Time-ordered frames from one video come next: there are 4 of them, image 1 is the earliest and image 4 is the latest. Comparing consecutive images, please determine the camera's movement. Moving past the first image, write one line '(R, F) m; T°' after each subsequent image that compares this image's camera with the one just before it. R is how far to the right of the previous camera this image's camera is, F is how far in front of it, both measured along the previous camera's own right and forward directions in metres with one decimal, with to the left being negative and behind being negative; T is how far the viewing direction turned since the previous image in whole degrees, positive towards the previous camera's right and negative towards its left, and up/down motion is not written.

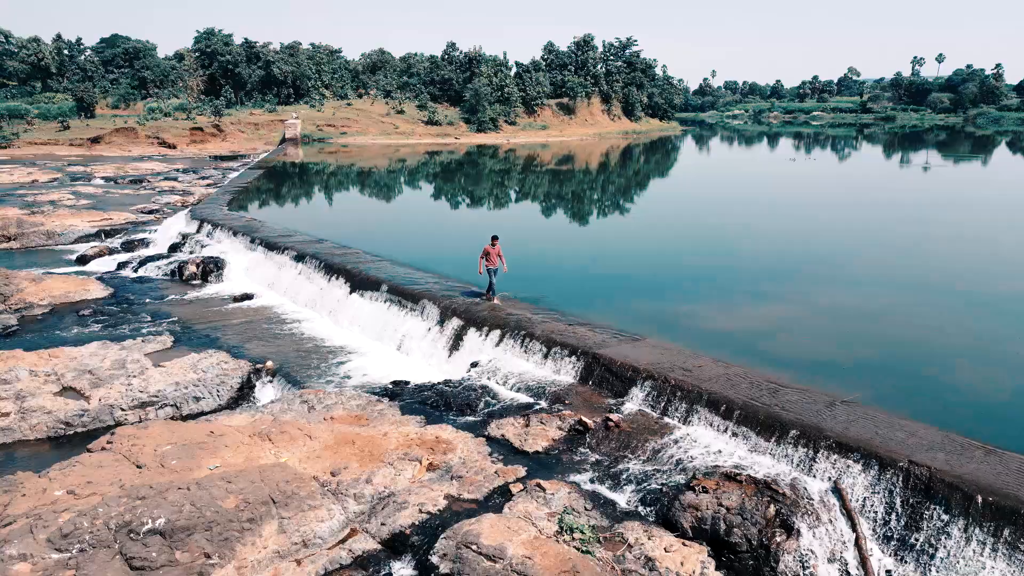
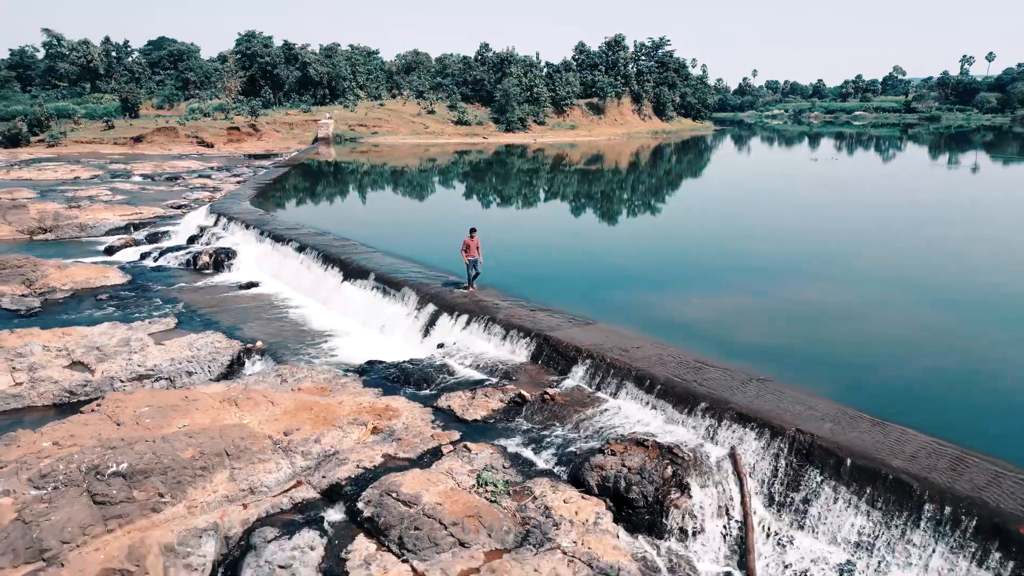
(+1.1, -0.7) m; -3°
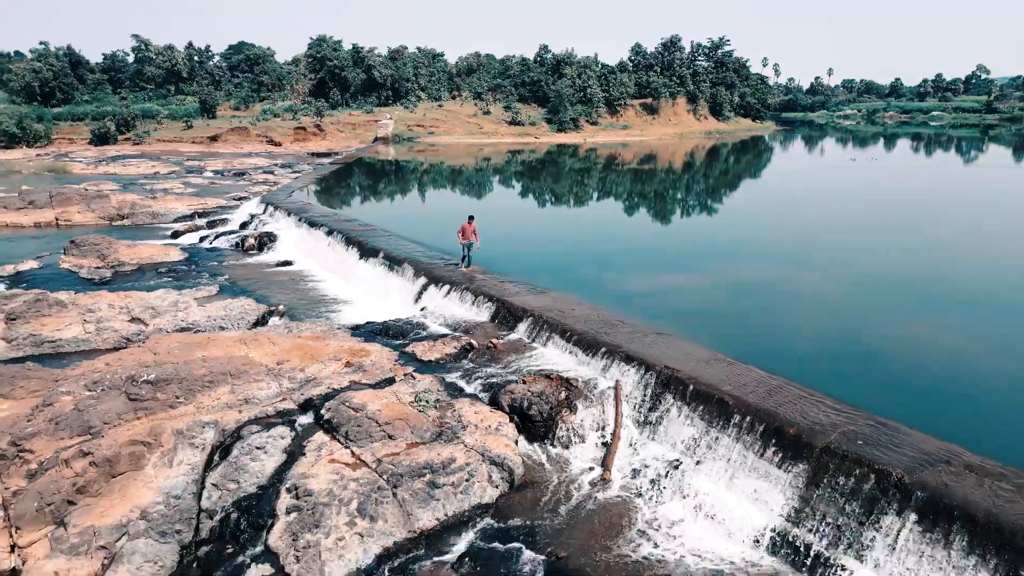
(+1.7, -2.0) m; -5°
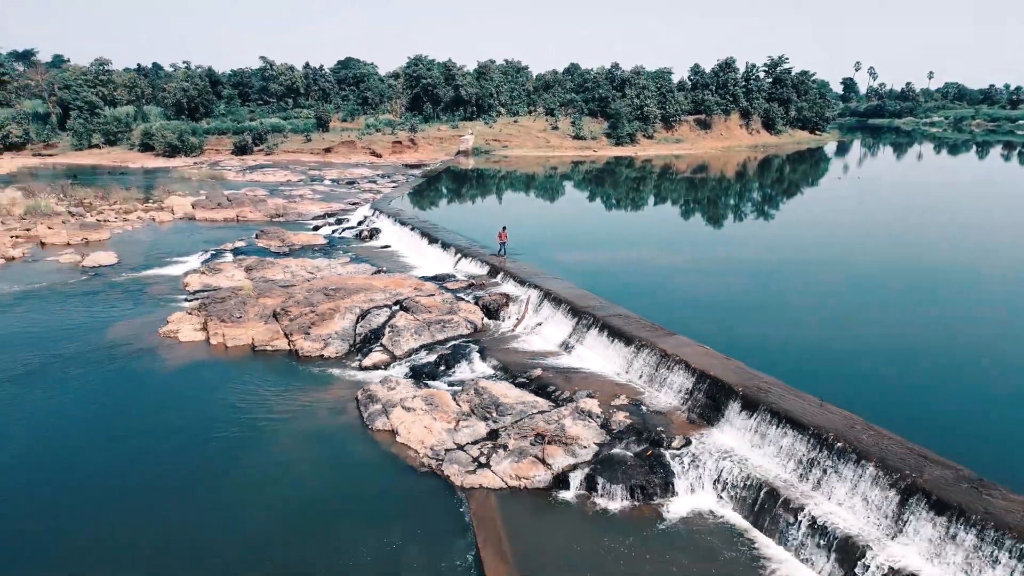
(+3.4, -12.2) m; -7°
